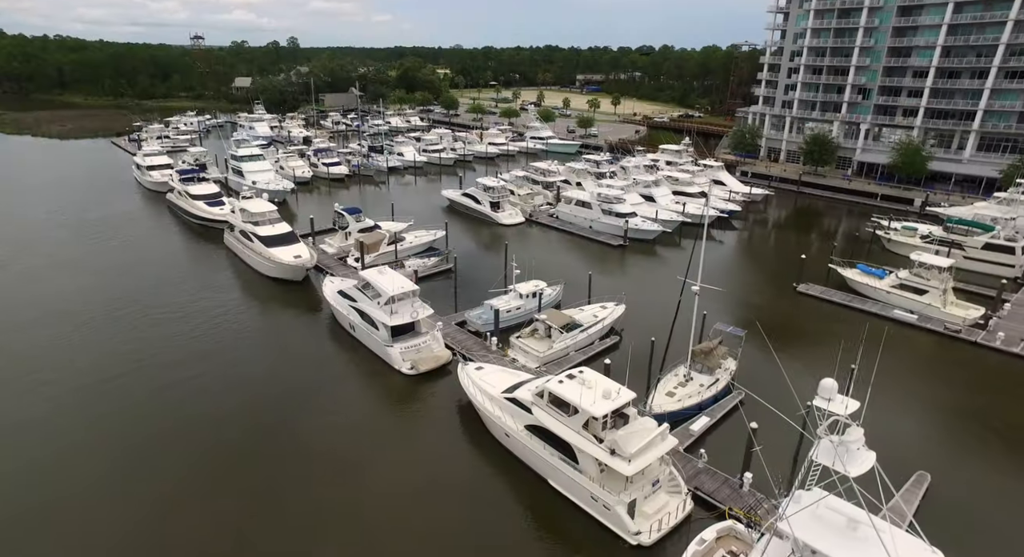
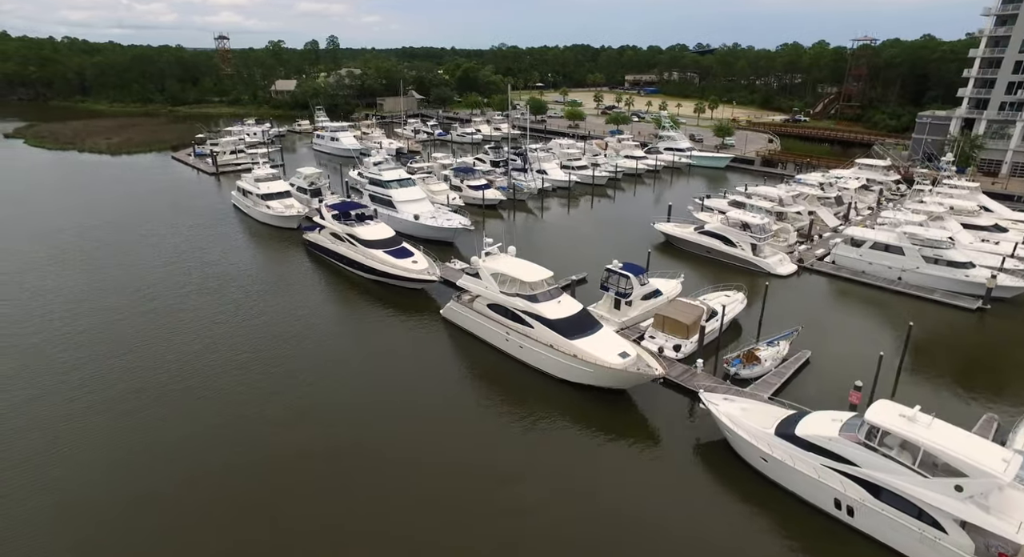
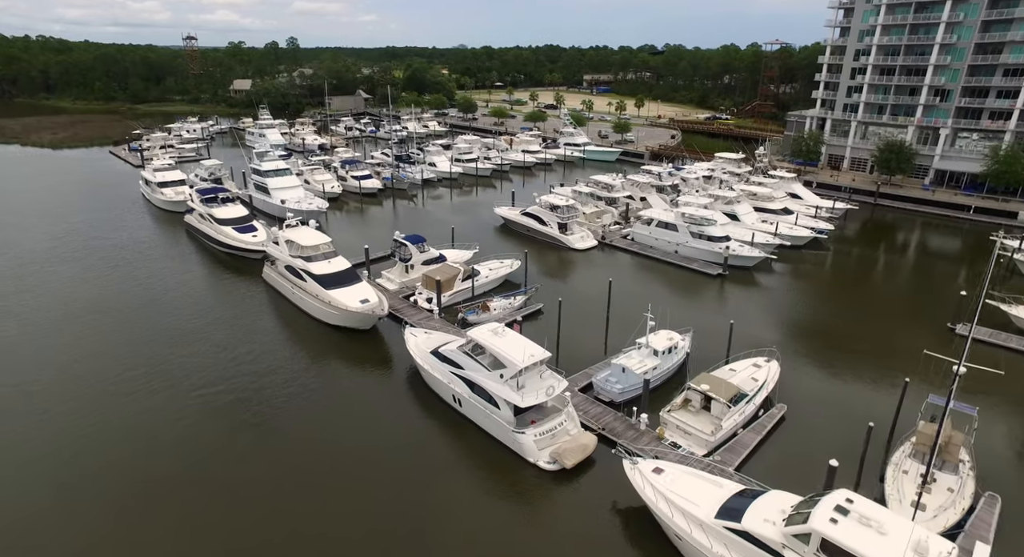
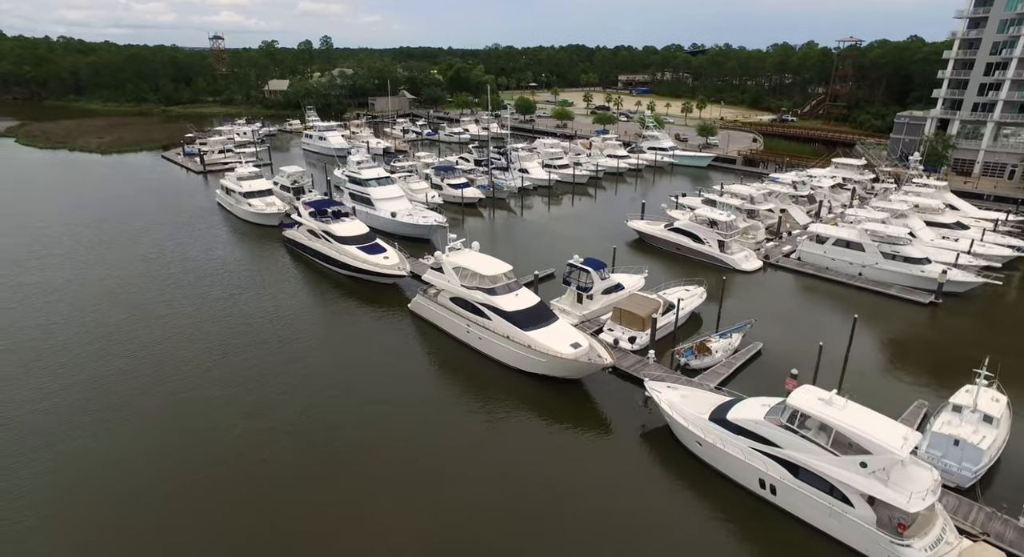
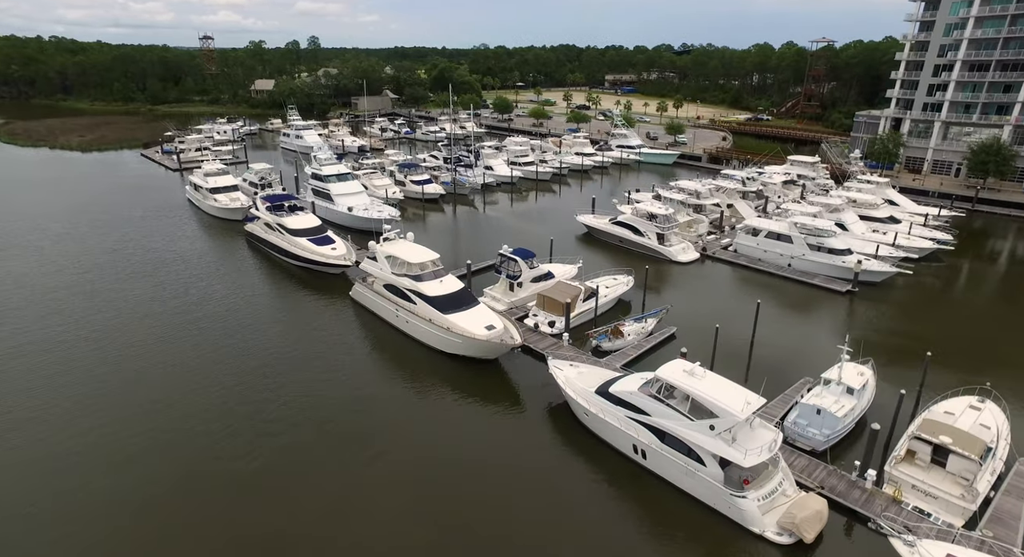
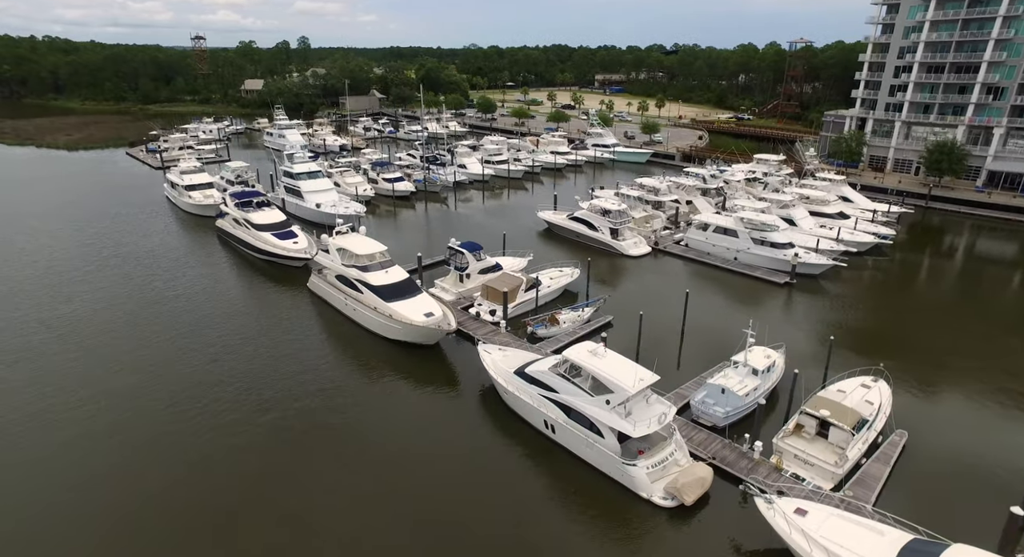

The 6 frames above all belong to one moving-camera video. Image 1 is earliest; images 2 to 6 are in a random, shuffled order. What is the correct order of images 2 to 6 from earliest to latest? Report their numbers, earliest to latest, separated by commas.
3, 6, 5, 4, 2
